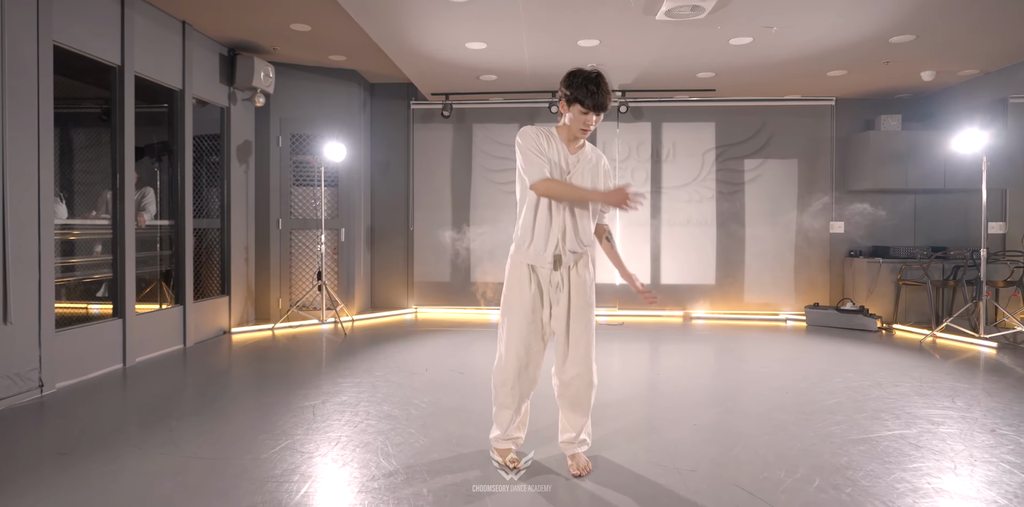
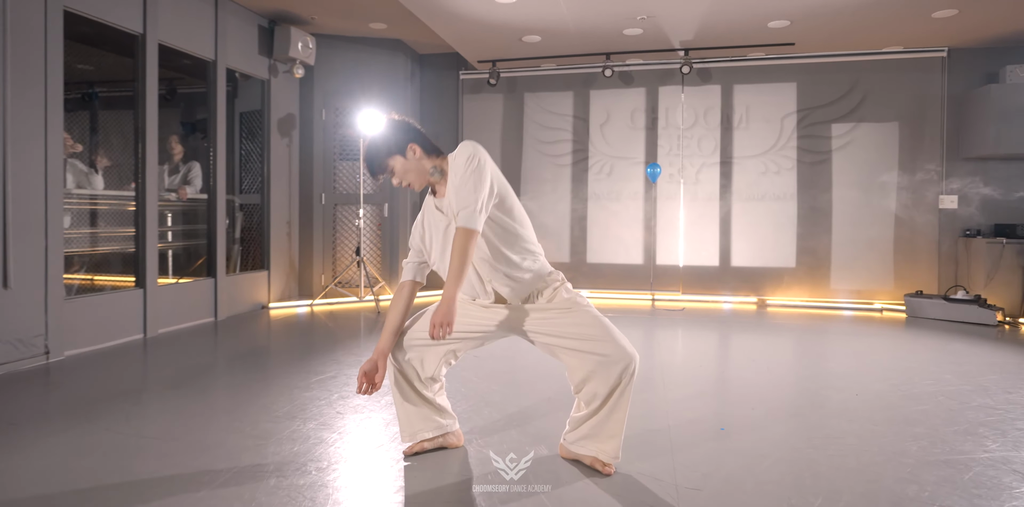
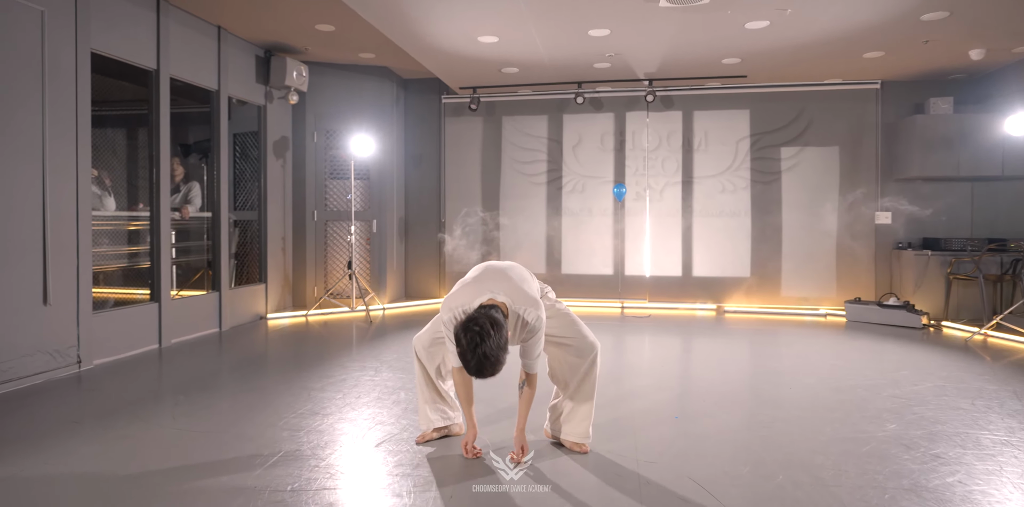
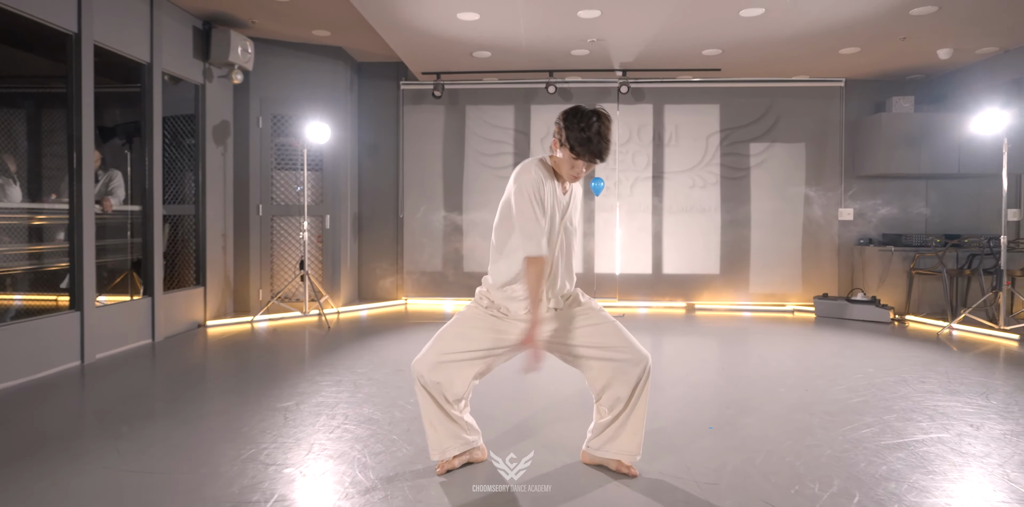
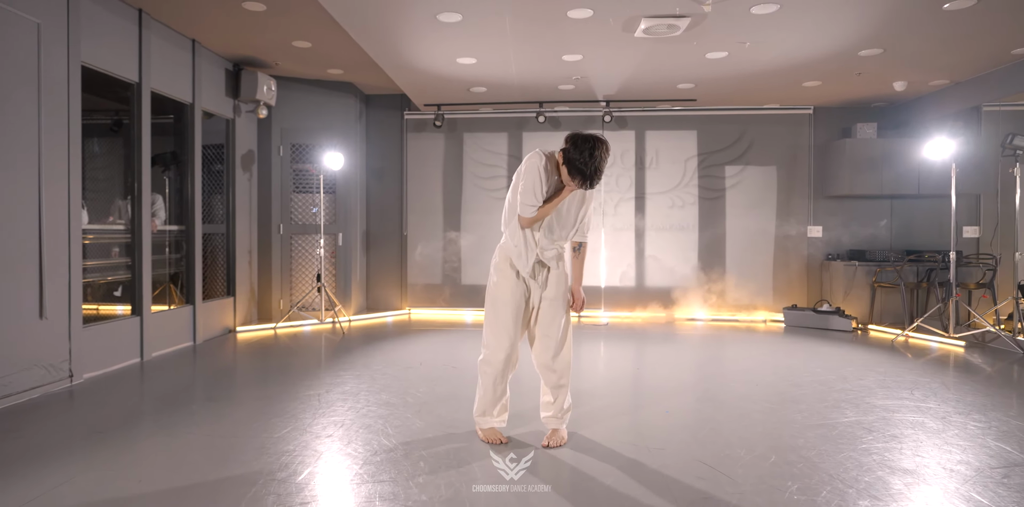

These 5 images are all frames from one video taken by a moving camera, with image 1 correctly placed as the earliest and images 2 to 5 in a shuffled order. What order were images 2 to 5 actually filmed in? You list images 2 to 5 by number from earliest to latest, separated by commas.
3, 2, 4, 5
